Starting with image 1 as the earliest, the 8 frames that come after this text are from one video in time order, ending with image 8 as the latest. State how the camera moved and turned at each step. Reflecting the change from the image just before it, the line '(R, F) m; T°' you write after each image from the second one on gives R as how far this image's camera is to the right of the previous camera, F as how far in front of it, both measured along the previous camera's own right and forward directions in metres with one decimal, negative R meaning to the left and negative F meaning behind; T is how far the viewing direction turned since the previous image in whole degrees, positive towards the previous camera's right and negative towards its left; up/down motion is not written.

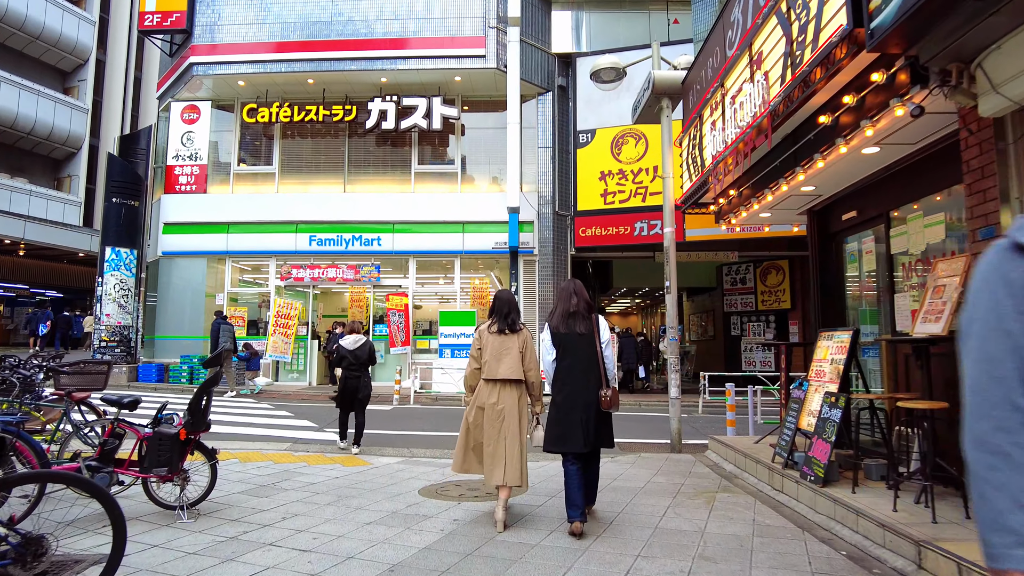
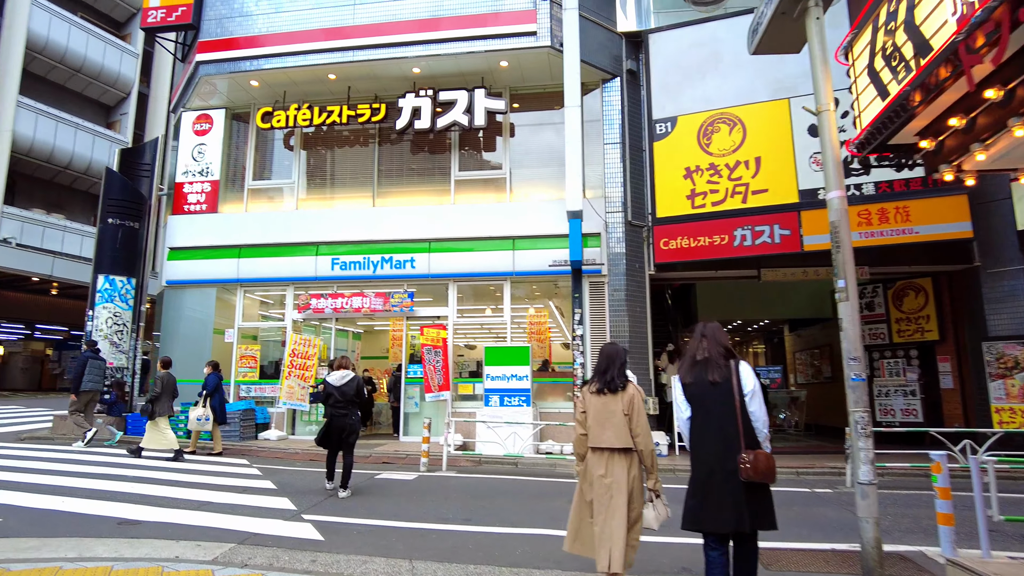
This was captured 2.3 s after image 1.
(0.0, +3.0) m; -5°
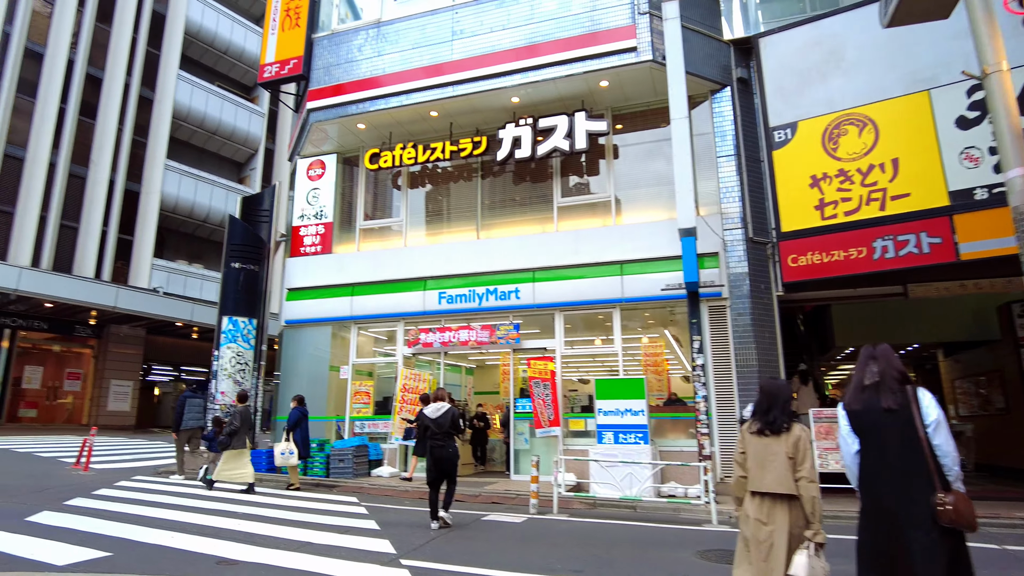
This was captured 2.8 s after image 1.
(+0.1, +0.5) m; -10°
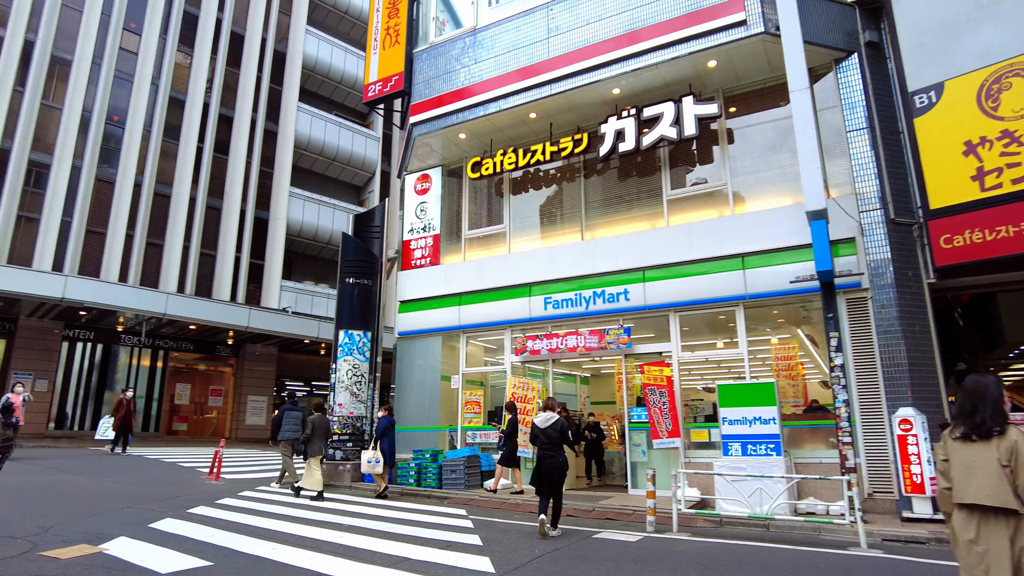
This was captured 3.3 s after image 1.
(+0.2, +0.5) m; -10°
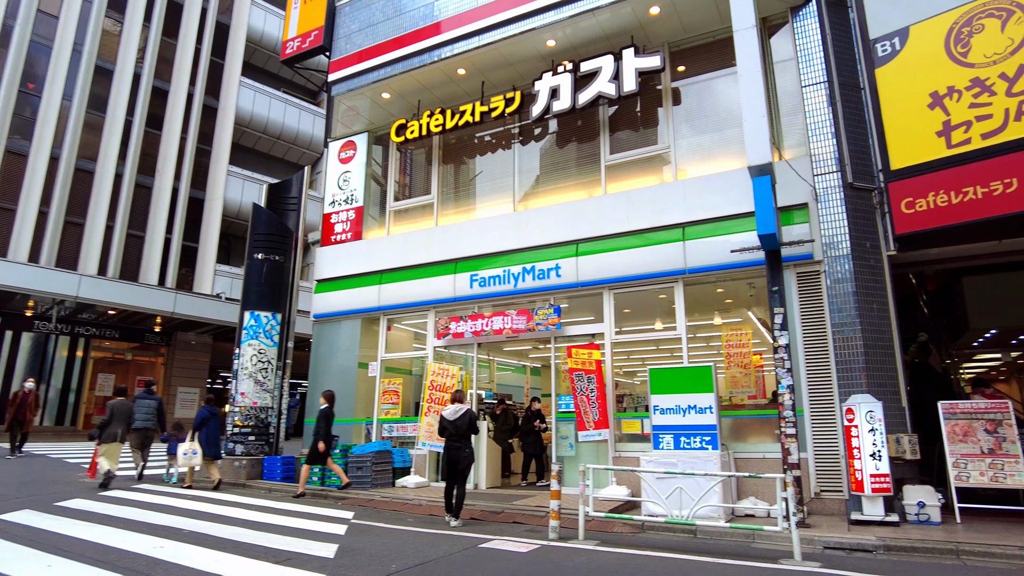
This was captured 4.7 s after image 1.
(+1.0, +1.3) m; +2°
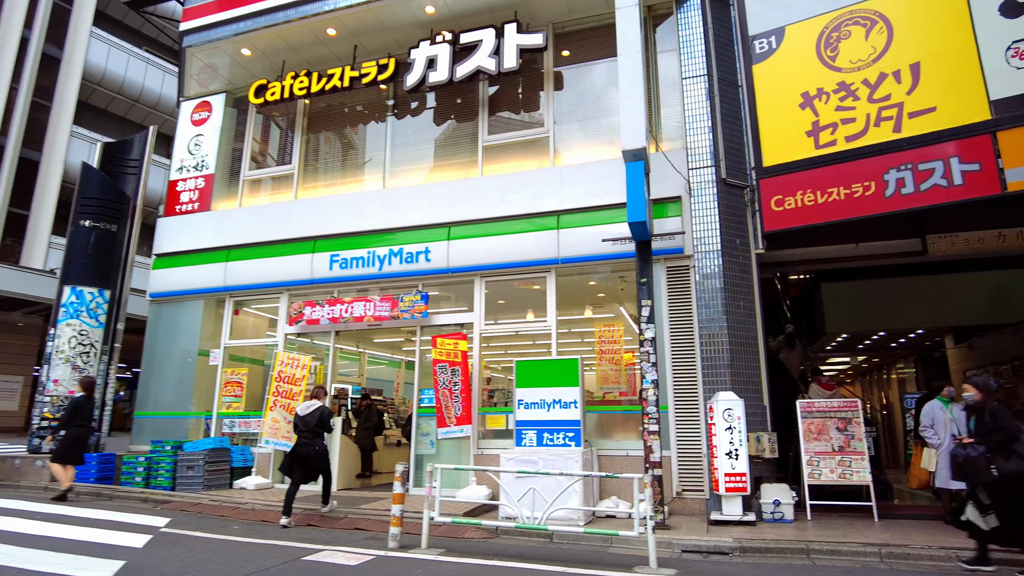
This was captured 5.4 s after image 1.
(+0.4, +0.7) m; +10°
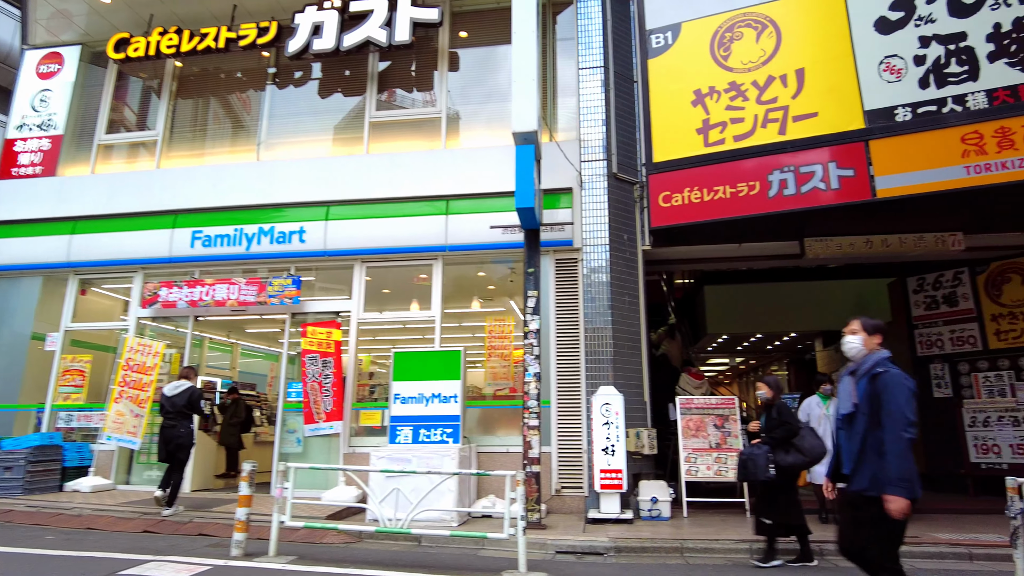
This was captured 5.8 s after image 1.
(+0.2, +0.4) m; +9°
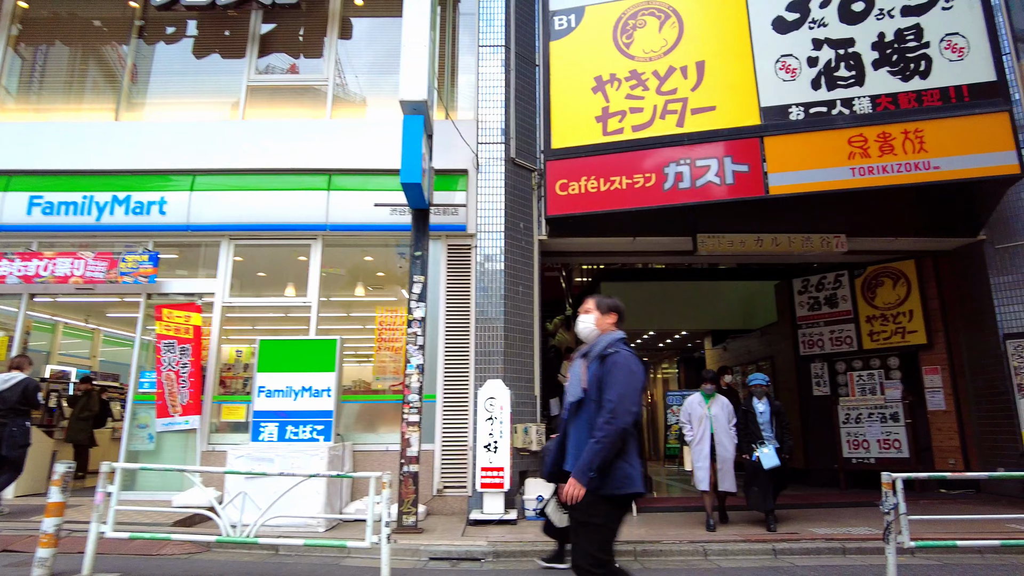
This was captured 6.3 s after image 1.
(+0.2, +0.4) m; +8°
